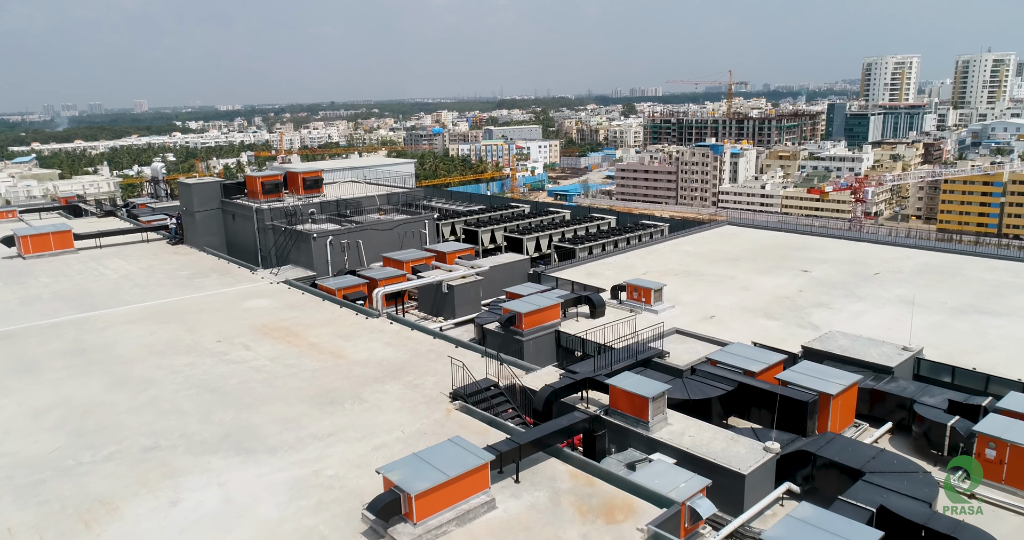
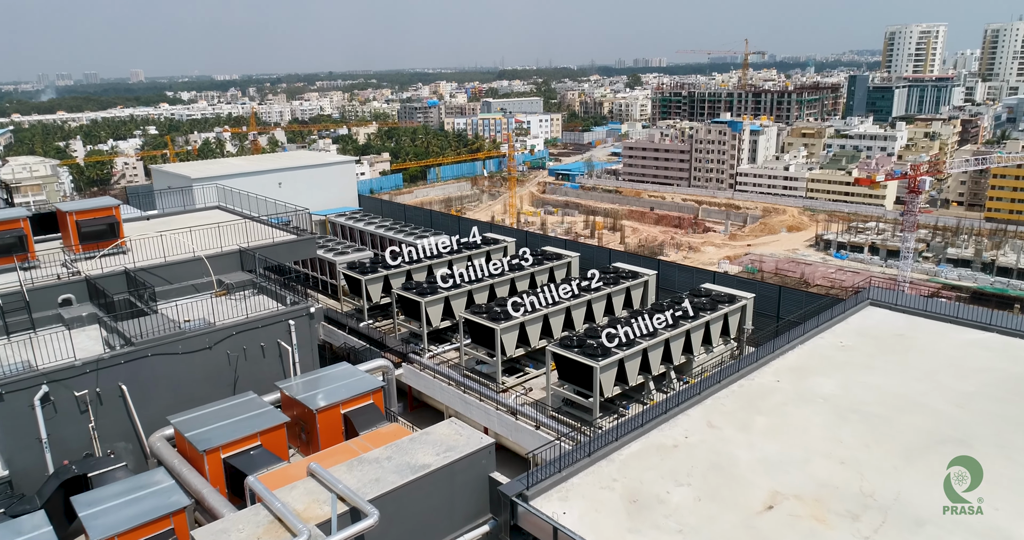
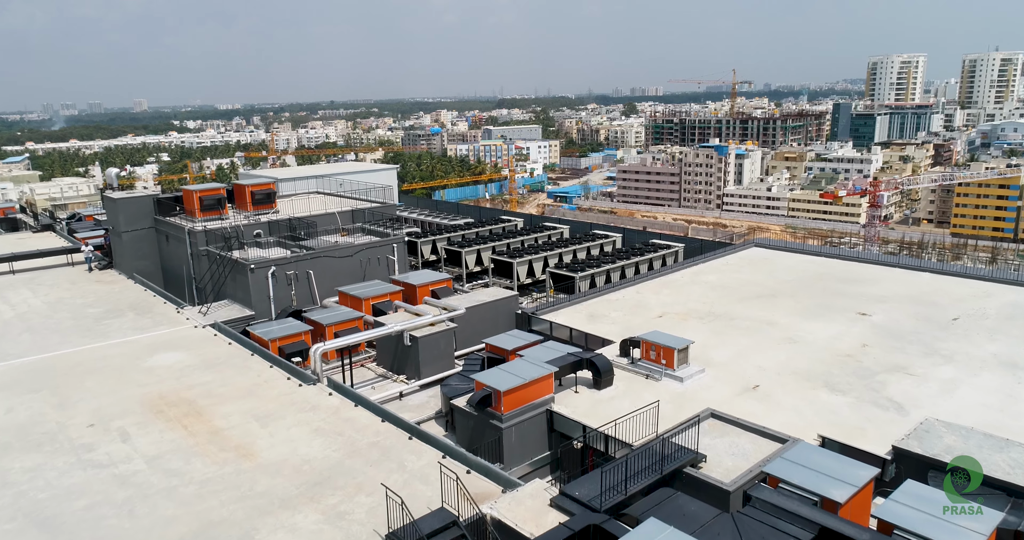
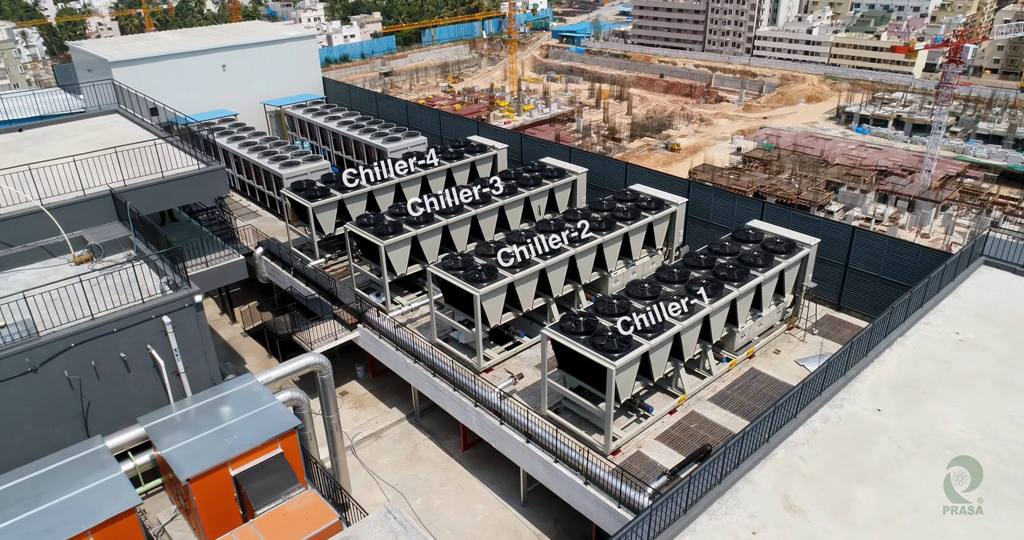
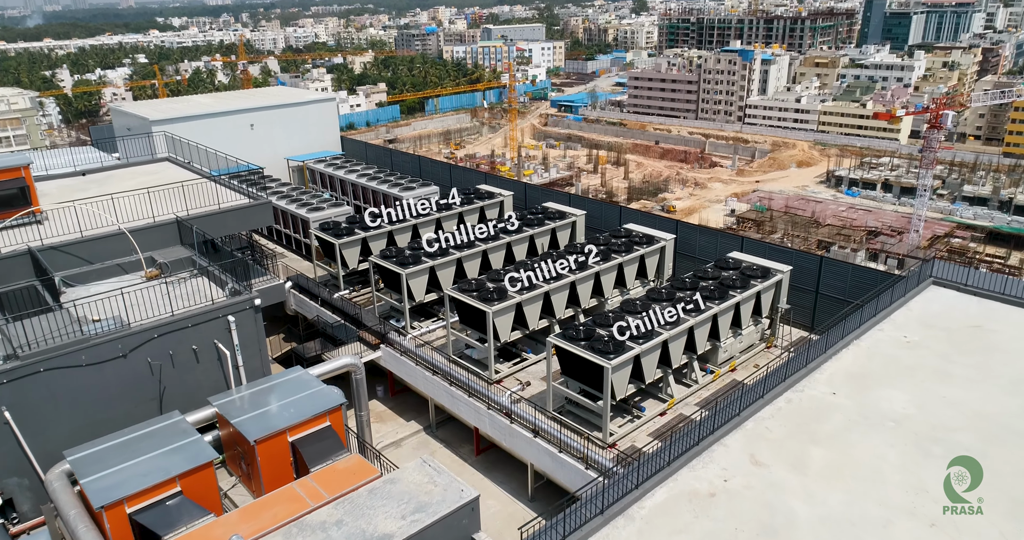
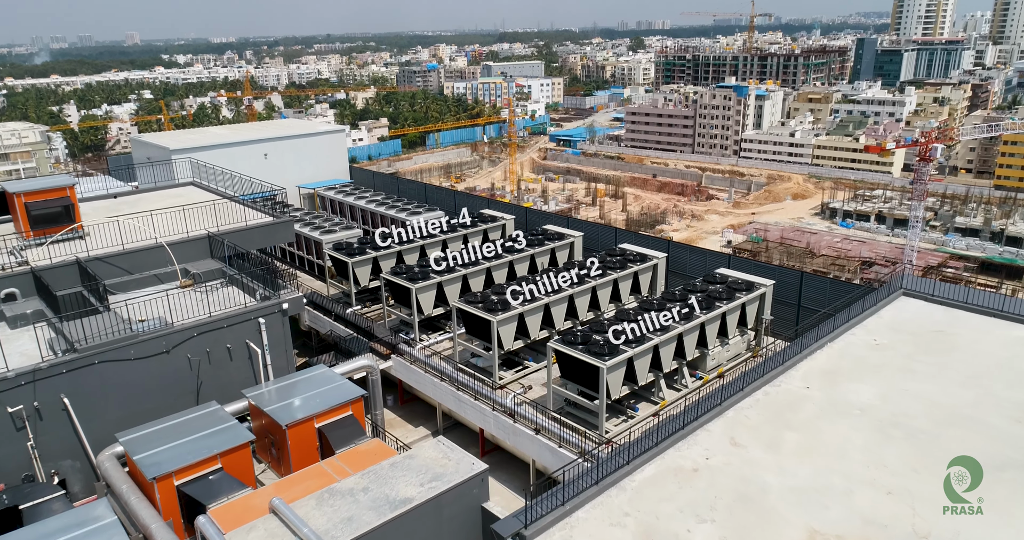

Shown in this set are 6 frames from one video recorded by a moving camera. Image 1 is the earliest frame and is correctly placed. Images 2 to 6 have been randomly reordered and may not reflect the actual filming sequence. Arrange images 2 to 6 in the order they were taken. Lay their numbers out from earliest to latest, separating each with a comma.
3, 2, 6, 5, 4
